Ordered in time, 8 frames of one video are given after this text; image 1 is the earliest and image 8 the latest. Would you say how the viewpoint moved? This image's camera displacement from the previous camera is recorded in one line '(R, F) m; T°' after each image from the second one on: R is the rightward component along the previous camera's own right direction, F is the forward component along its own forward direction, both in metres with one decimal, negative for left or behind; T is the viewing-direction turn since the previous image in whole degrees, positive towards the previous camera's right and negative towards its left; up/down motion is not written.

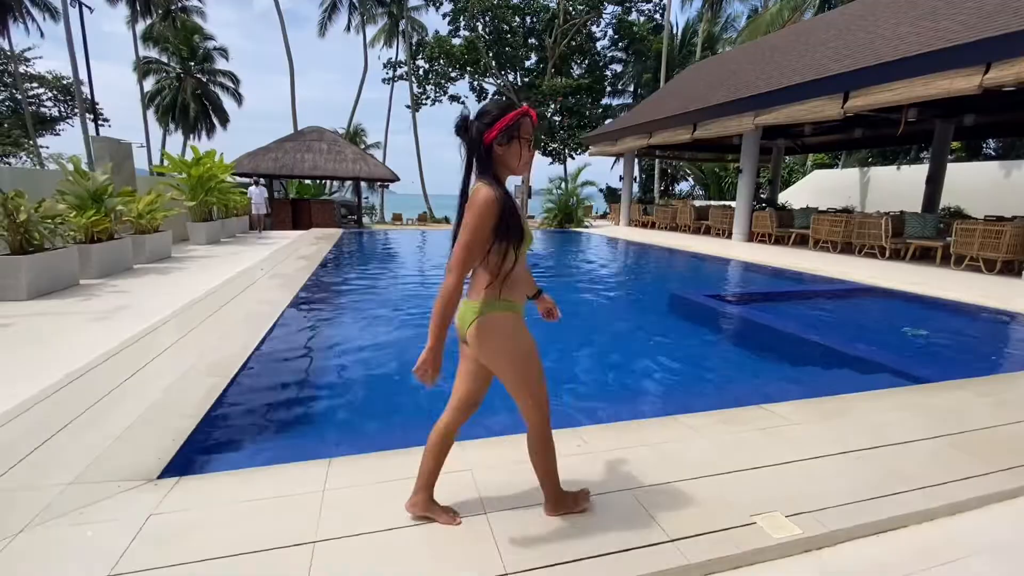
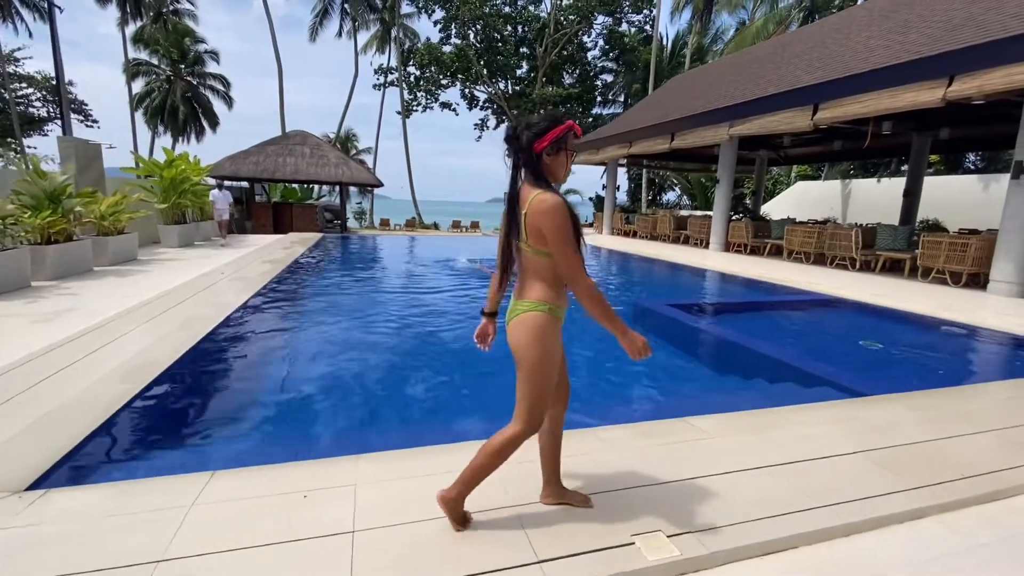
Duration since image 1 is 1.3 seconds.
(+0.5, +0.1) m; +1°
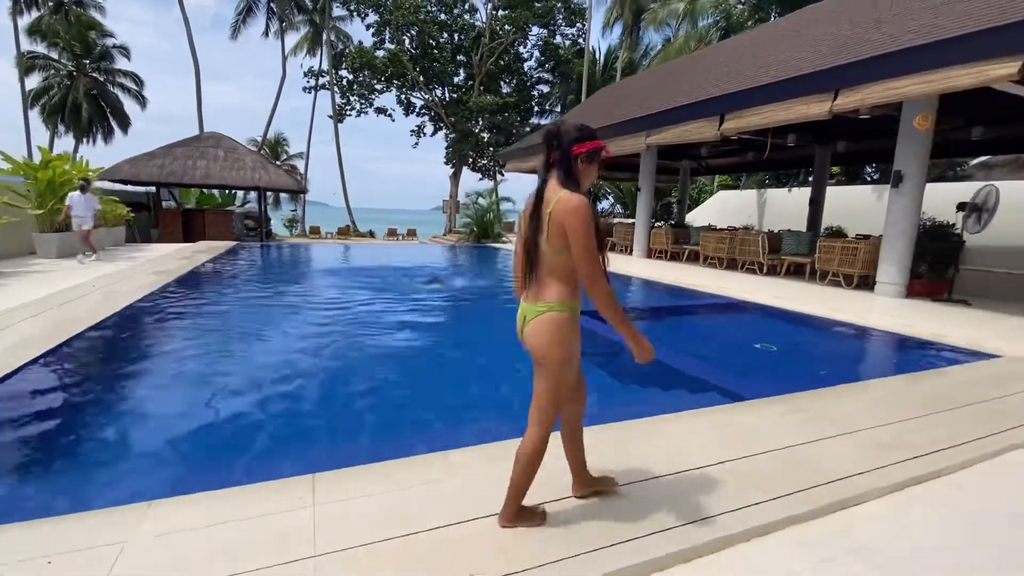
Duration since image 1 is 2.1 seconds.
(+0.5, +0.2) m; +6°
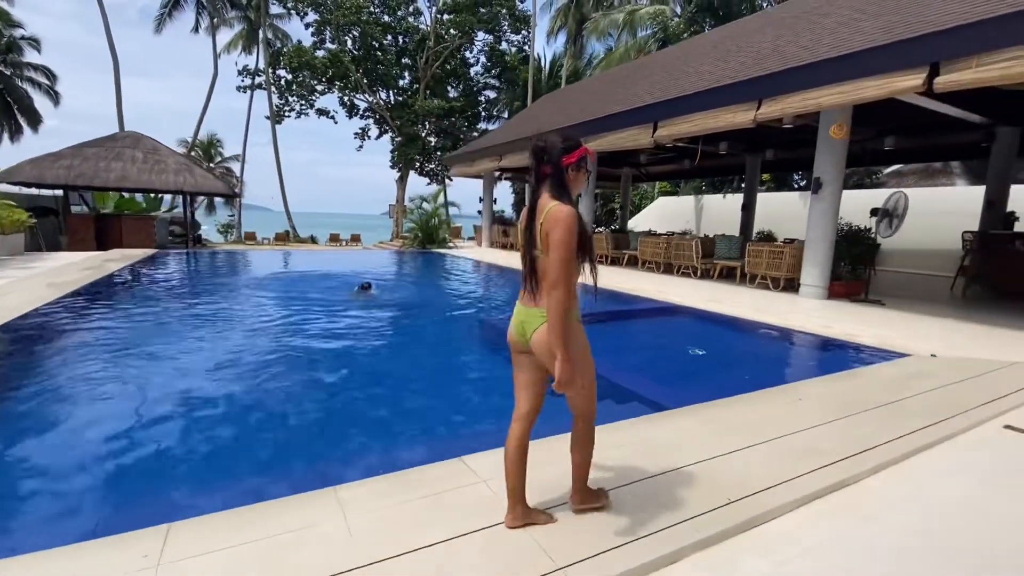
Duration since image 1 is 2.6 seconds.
(+0.3, +0.2) m; +6°
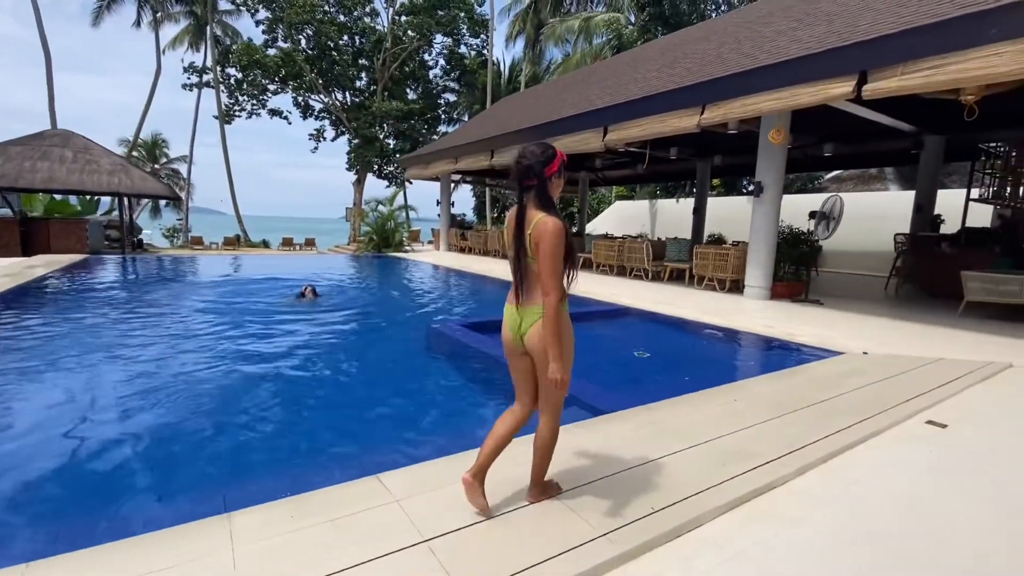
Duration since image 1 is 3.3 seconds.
(+0.2, +0.1) m; +4°
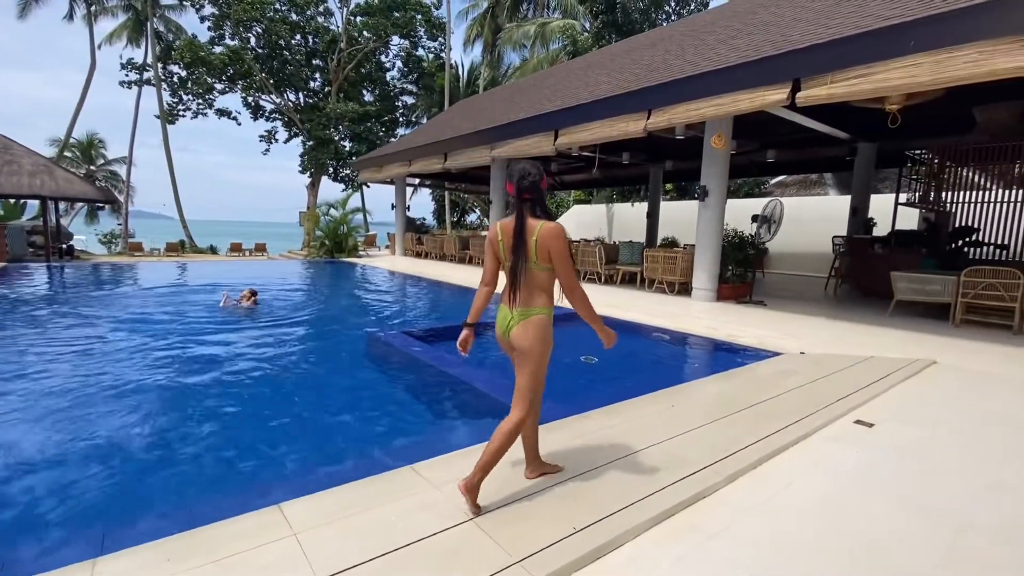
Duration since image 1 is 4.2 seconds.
(+0.2, +0.1) m; +4°
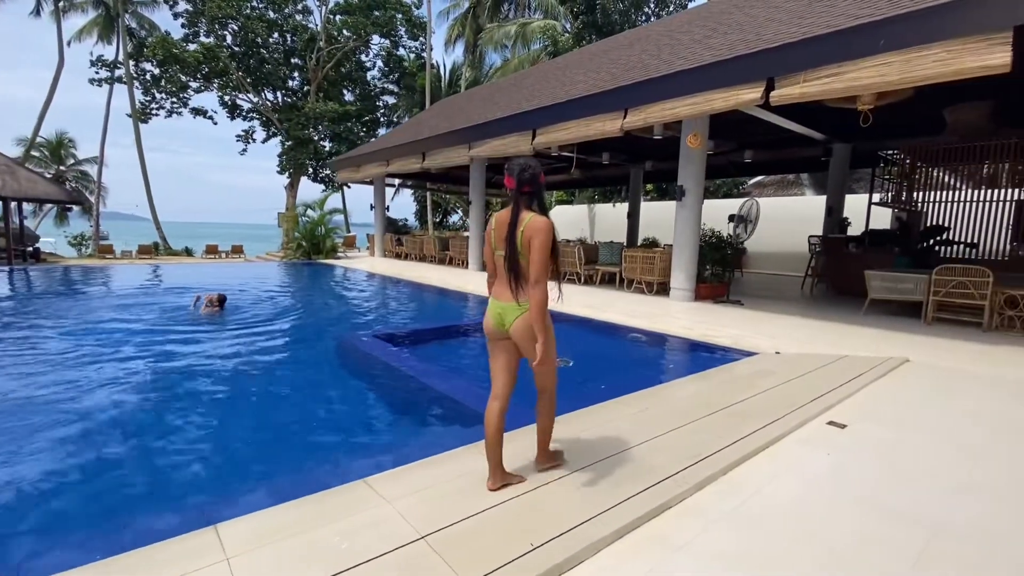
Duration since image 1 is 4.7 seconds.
(+0.1, +0.1) m; +2°
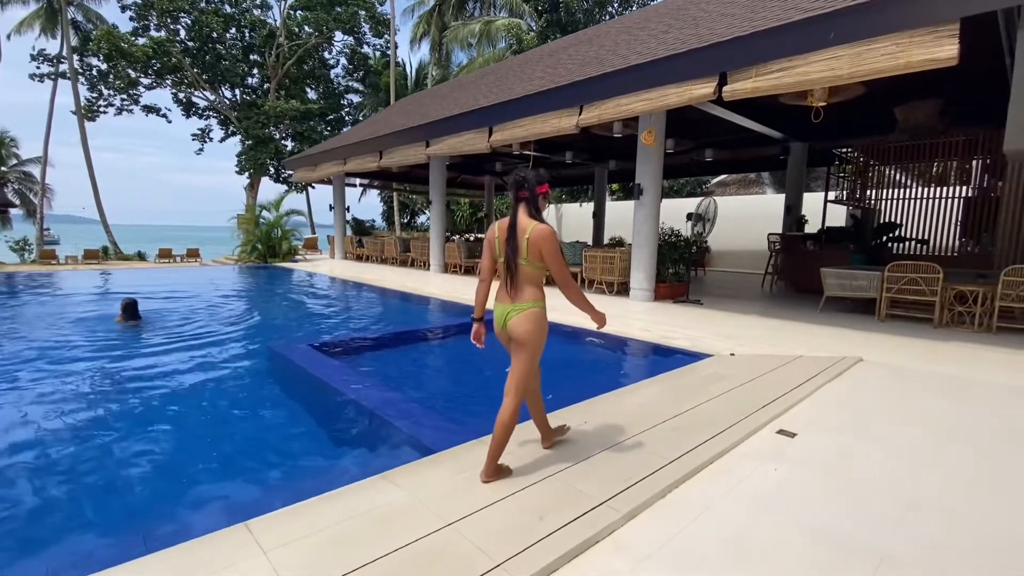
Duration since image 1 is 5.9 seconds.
(+0.3, +0.3) m; +3°
